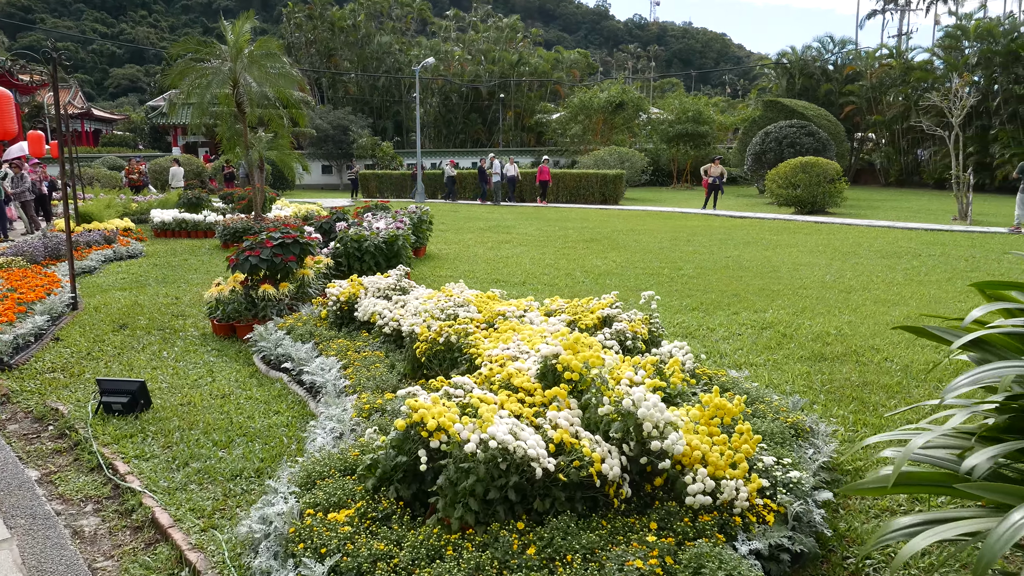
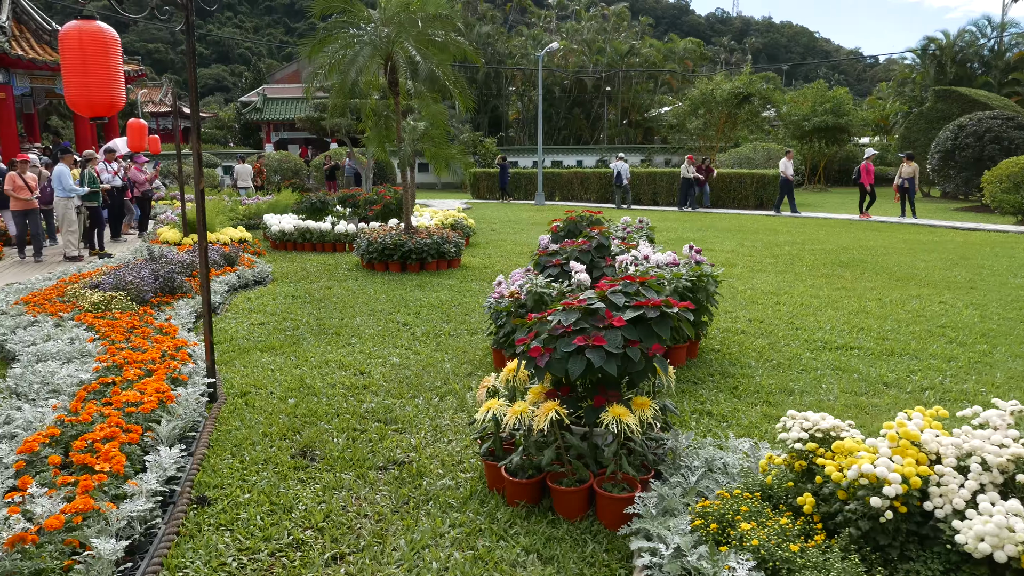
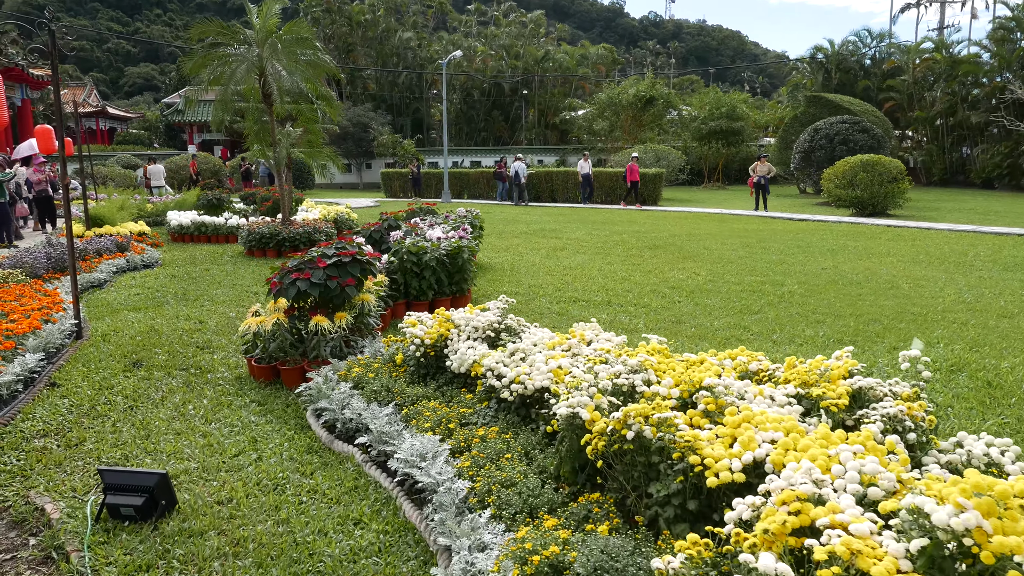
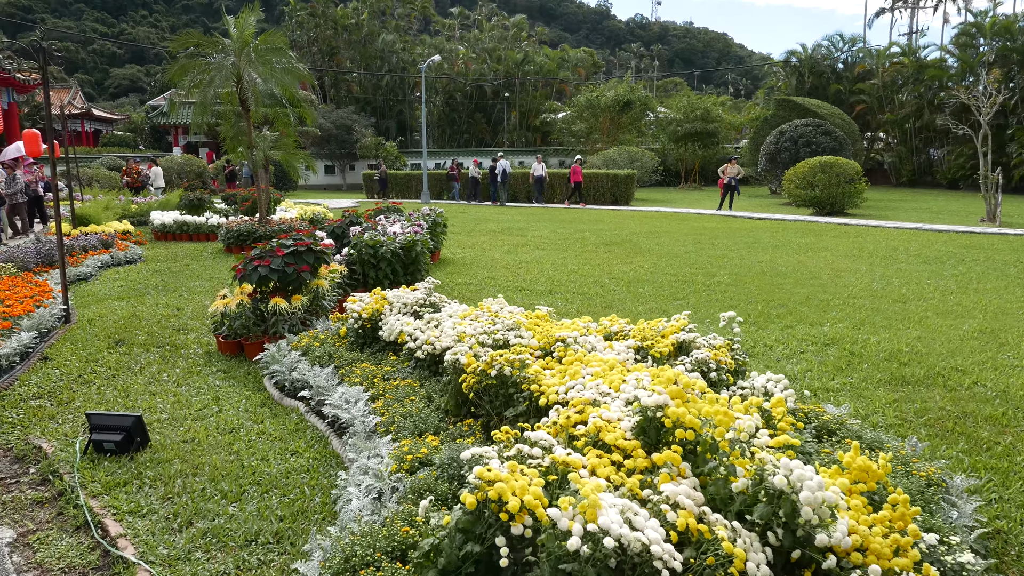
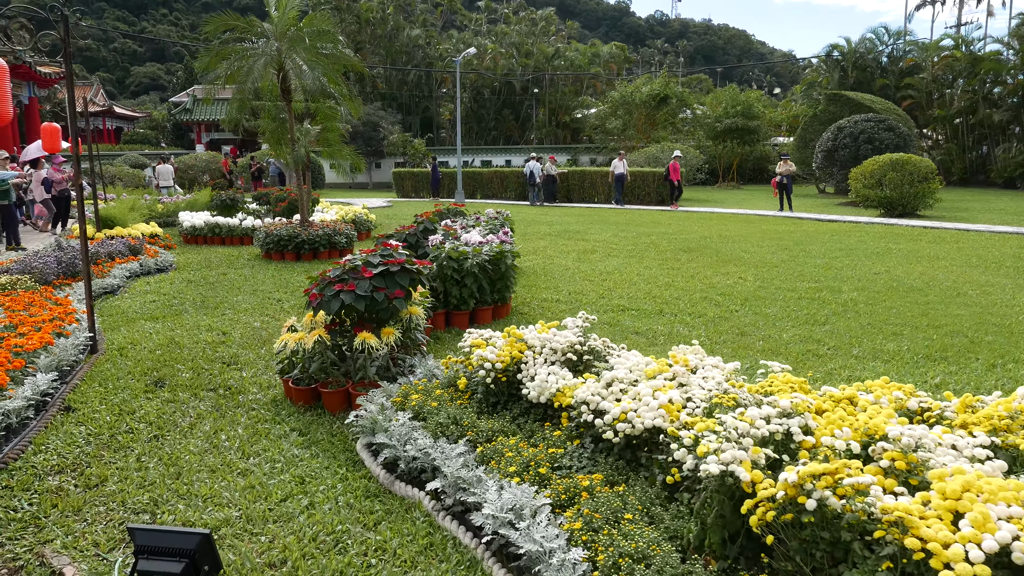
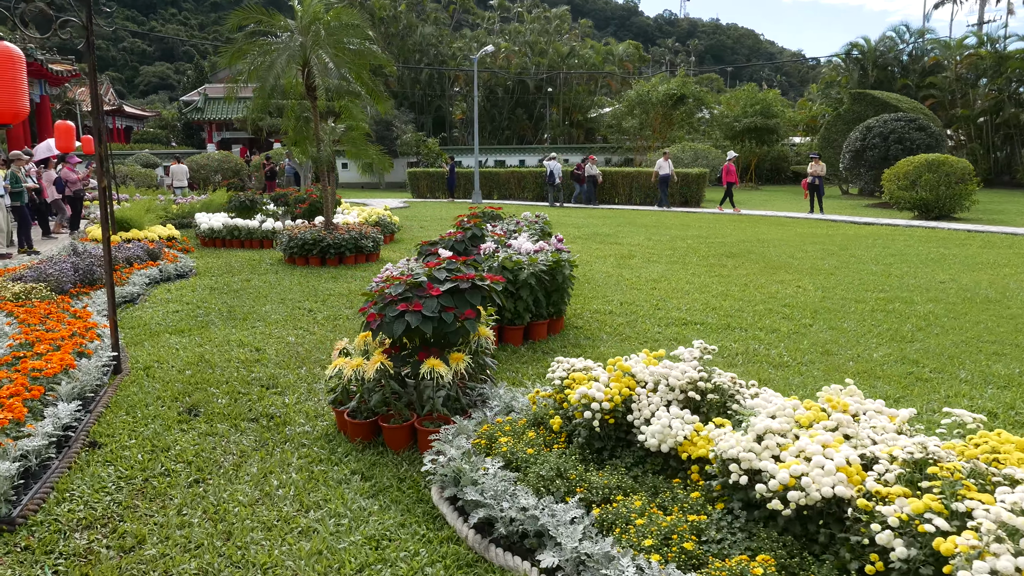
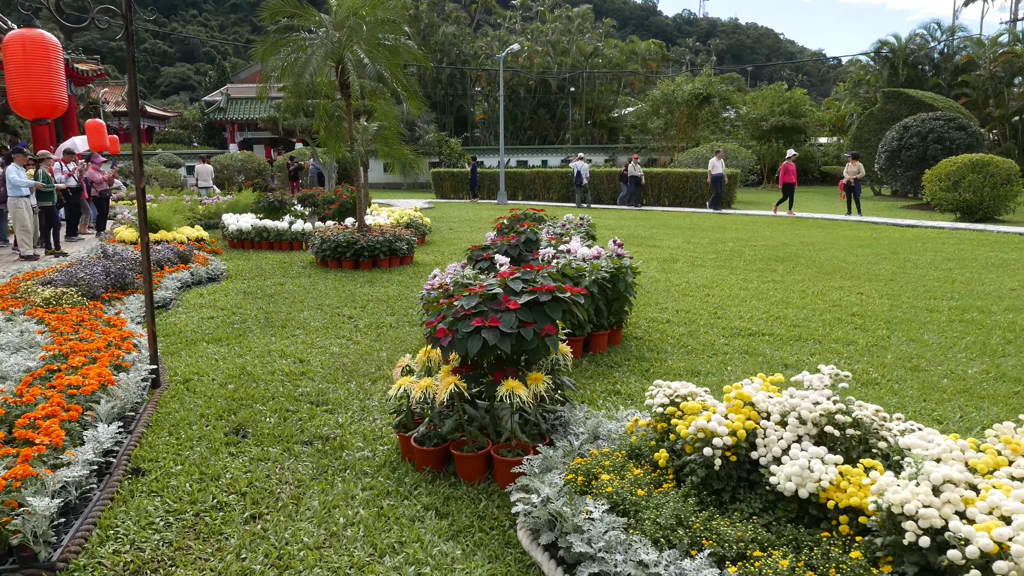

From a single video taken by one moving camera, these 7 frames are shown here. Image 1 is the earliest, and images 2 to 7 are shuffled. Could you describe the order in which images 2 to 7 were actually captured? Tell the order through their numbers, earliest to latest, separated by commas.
4, 3, 5, 6, 7, 2
